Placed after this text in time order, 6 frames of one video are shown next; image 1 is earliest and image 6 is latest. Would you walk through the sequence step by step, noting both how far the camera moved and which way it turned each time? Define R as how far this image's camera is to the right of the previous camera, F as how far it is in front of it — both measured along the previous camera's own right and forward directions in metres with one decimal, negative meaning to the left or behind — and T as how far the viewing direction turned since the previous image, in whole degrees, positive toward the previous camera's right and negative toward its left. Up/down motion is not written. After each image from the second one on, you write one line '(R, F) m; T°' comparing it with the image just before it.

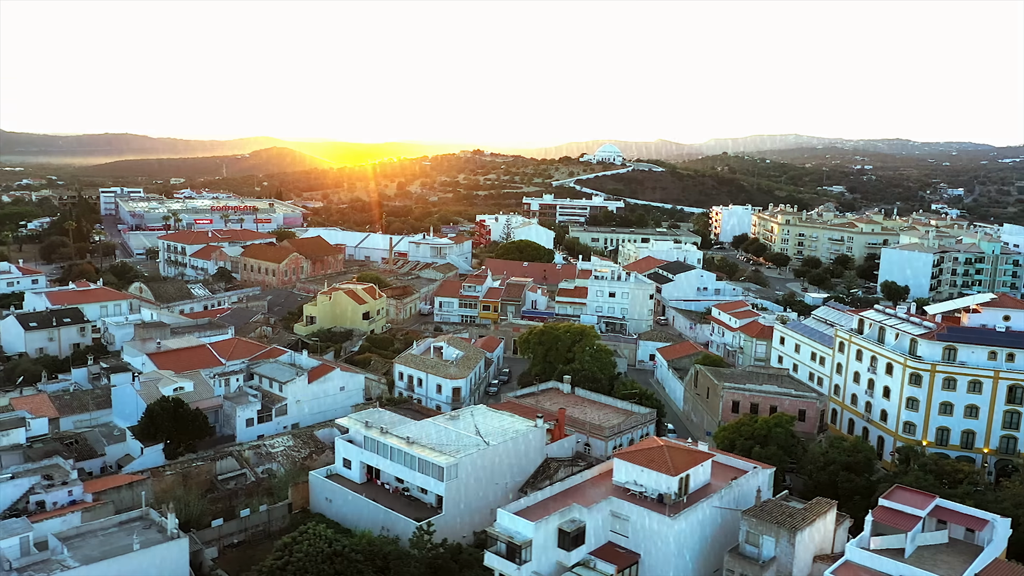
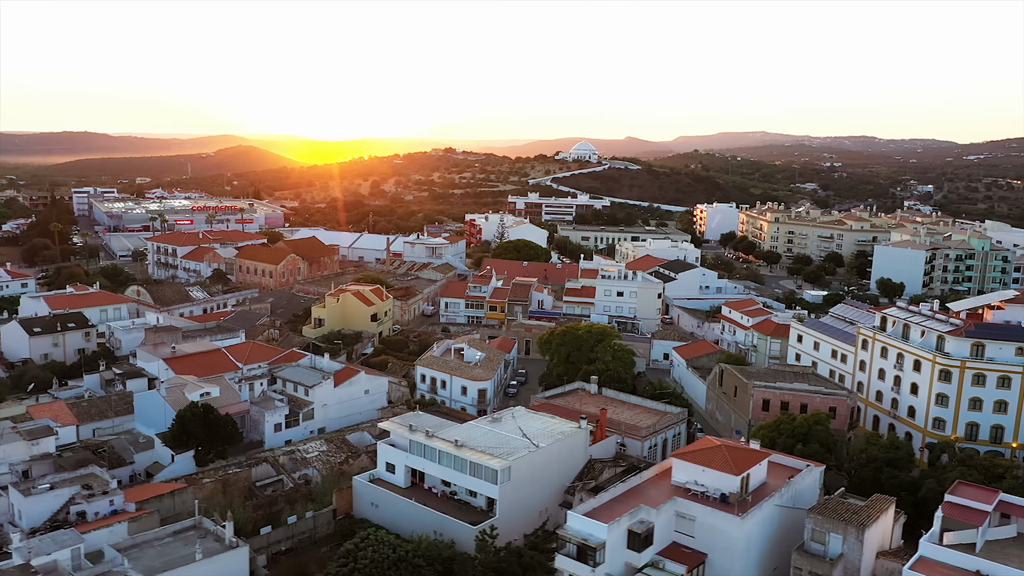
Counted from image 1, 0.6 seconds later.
(-2.3, 0.0) m; +2°
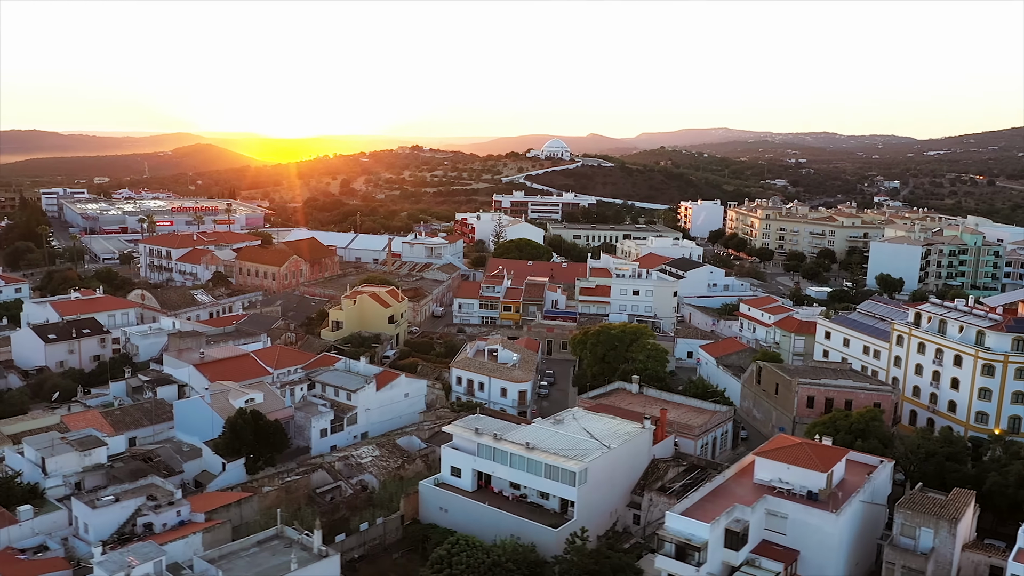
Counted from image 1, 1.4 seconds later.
(-3.2, 0.0) m; +2°
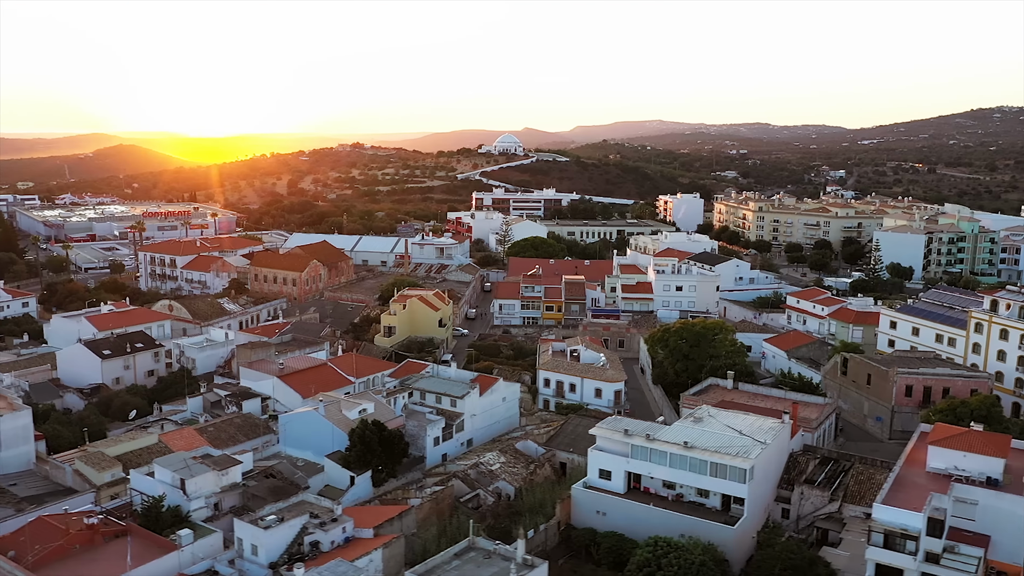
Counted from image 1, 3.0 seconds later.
(-6.7, +0.1) m; +4°
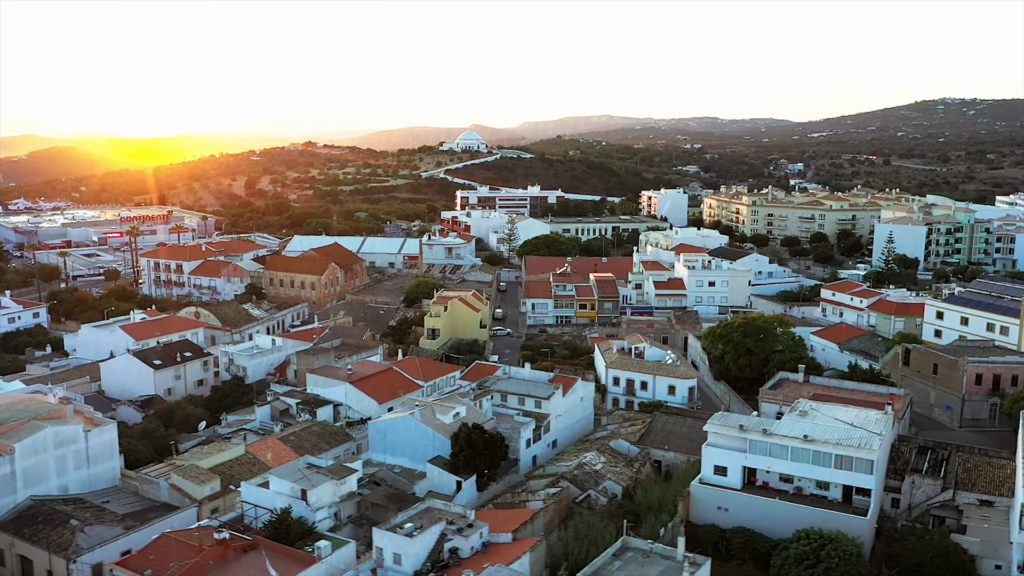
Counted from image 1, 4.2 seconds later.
(-5.4, 0.0) m; +3°
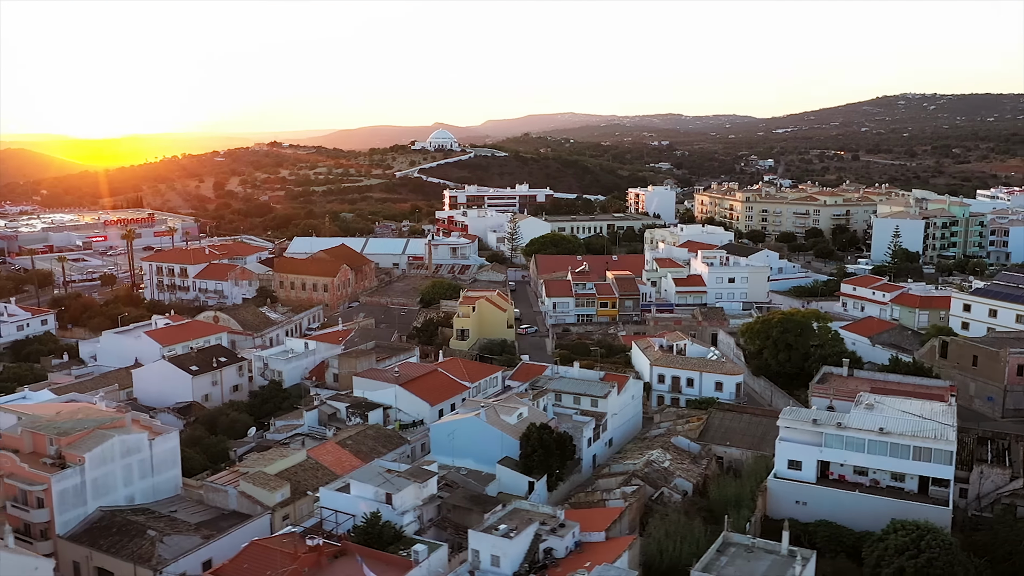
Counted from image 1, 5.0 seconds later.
(-3.7, 0.0) m; +2°
